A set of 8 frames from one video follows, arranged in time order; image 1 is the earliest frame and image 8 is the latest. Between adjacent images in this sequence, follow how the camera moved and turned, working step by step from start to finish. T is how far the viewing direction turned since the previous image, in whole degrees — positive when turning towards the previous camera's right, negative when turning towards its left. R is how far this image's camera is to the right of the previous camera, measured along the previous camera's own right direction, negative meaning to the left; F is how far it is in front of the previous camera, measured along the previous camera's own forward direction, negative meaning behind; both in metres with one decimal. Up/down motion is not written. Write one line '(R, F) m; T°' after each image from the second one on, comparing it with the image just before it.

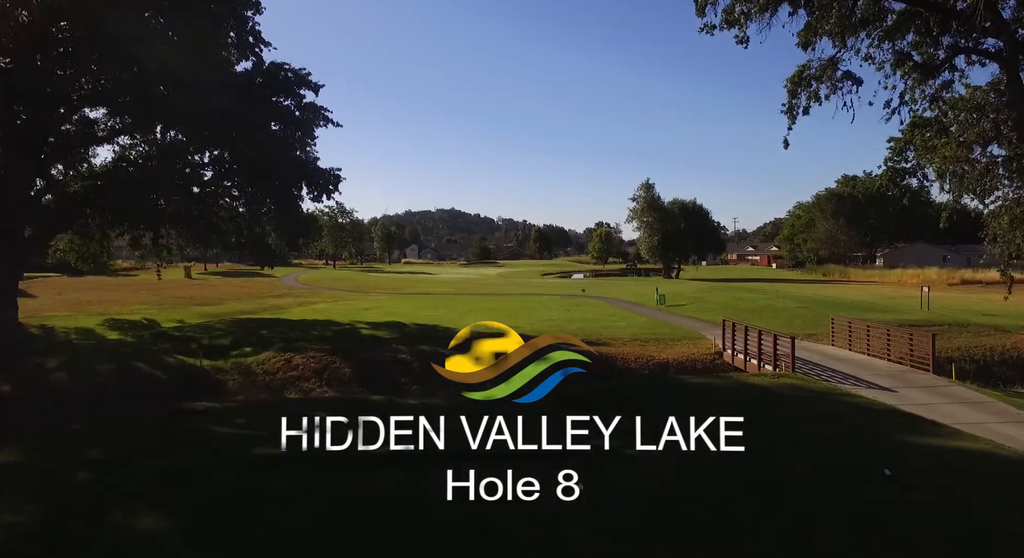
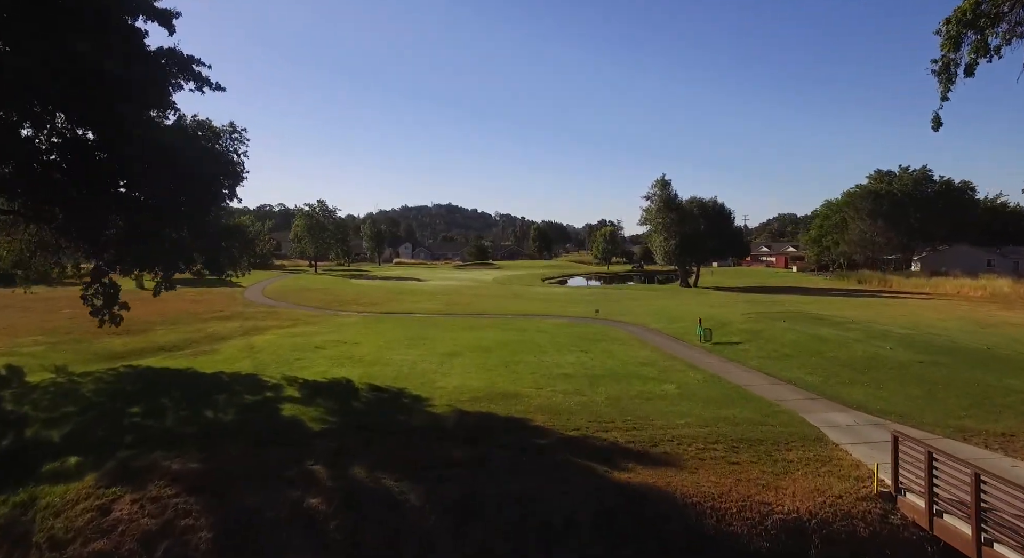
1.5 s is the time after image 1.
(0.0, +6.8) m; 0°
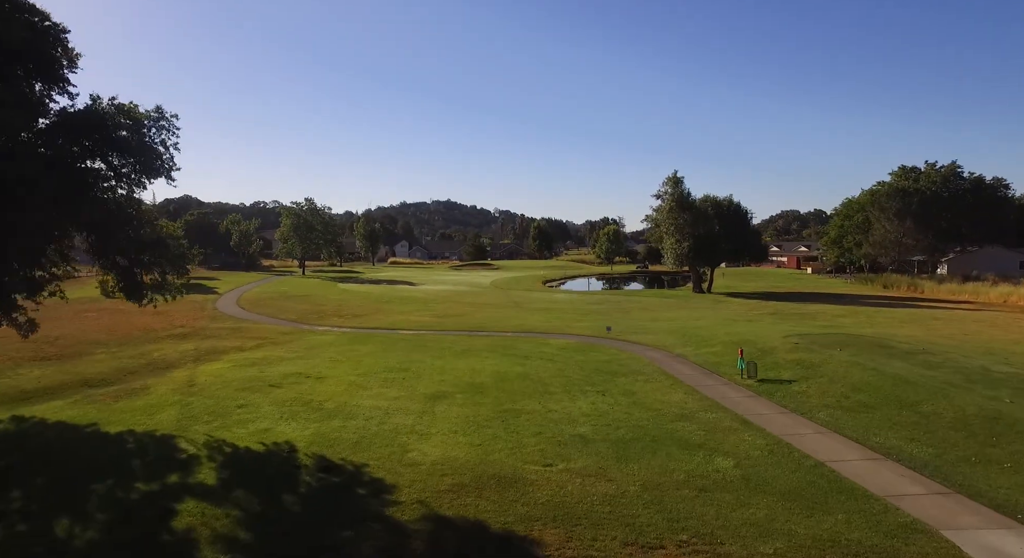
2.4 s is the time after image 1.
(0.0, +4.2) m; 0°
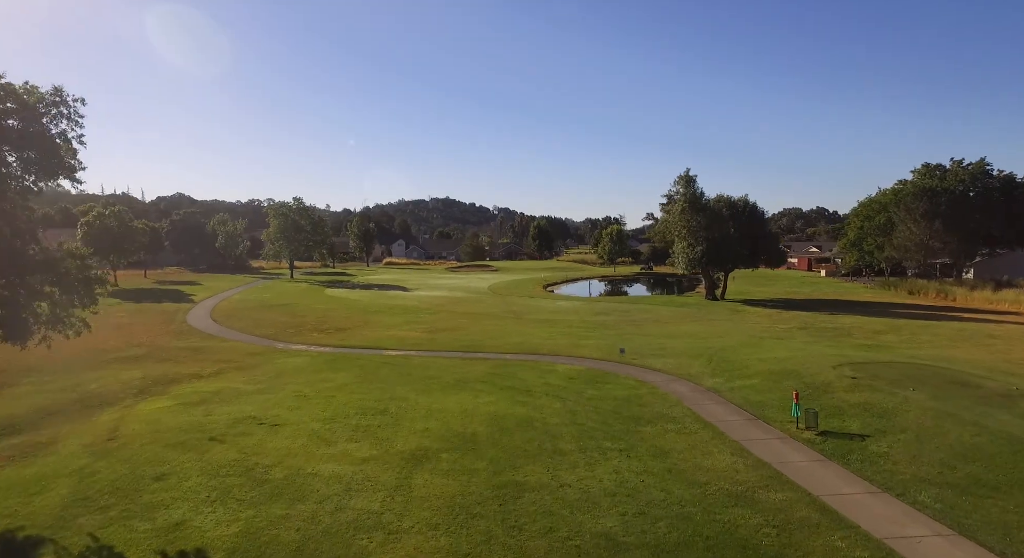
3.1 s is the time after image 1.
(0.0, +3.6) m; 0°
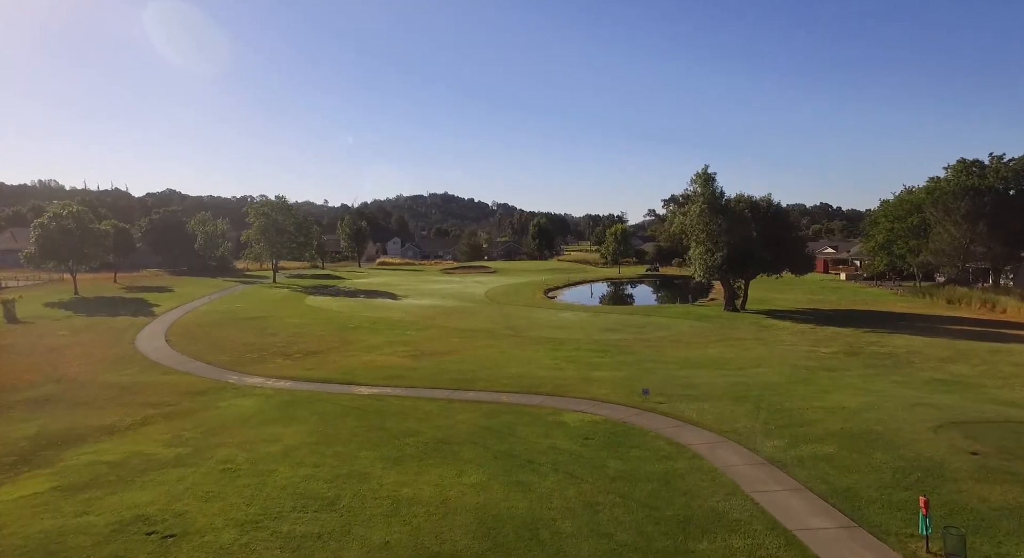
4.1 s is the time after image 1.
(+0.1, +4.8) m; 0°
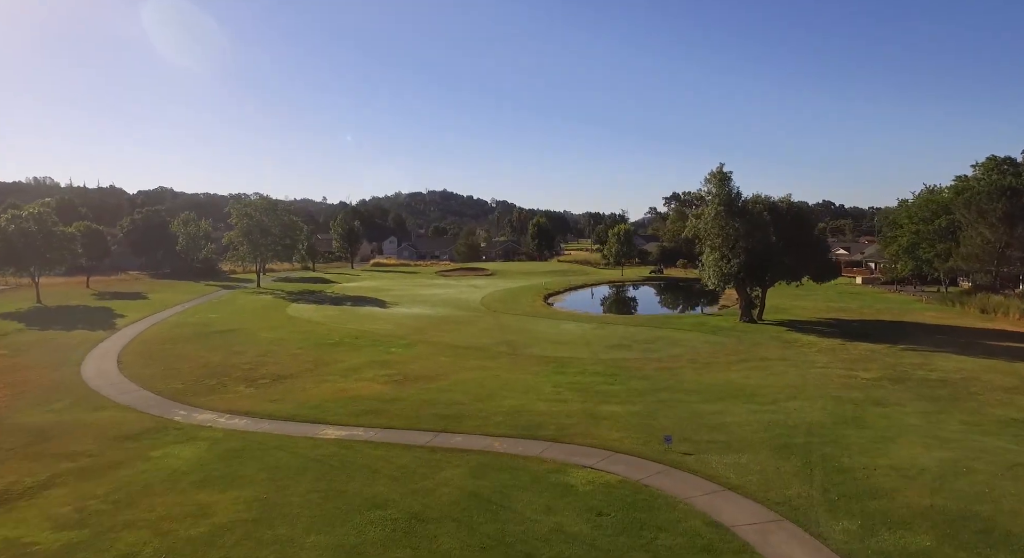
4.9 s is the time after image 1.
(+0.1, +3.6) m; 0°
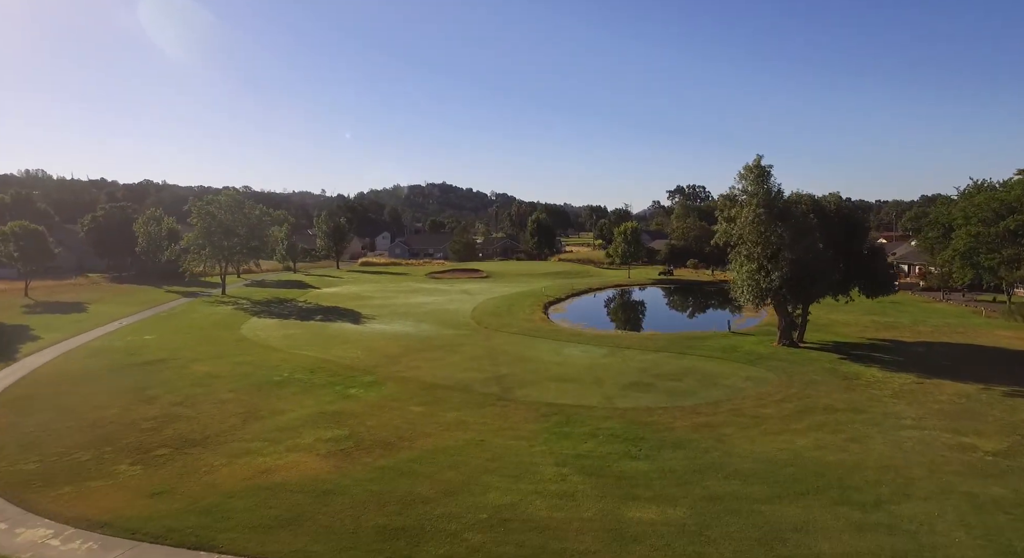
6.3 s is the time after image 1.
(+0.4, +6.9) m; 0°
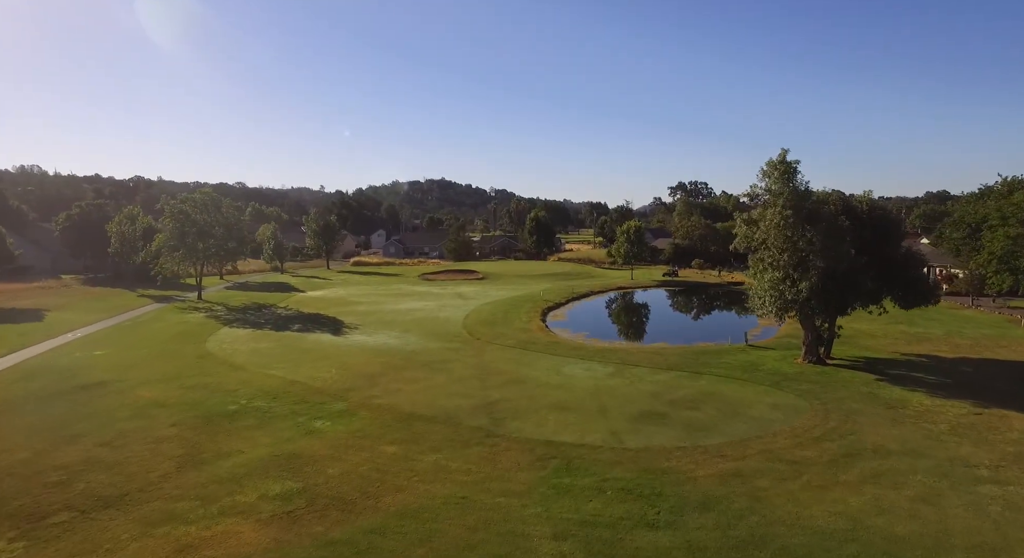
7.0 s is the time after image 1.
(+0.3, +3.8) m; 0°
